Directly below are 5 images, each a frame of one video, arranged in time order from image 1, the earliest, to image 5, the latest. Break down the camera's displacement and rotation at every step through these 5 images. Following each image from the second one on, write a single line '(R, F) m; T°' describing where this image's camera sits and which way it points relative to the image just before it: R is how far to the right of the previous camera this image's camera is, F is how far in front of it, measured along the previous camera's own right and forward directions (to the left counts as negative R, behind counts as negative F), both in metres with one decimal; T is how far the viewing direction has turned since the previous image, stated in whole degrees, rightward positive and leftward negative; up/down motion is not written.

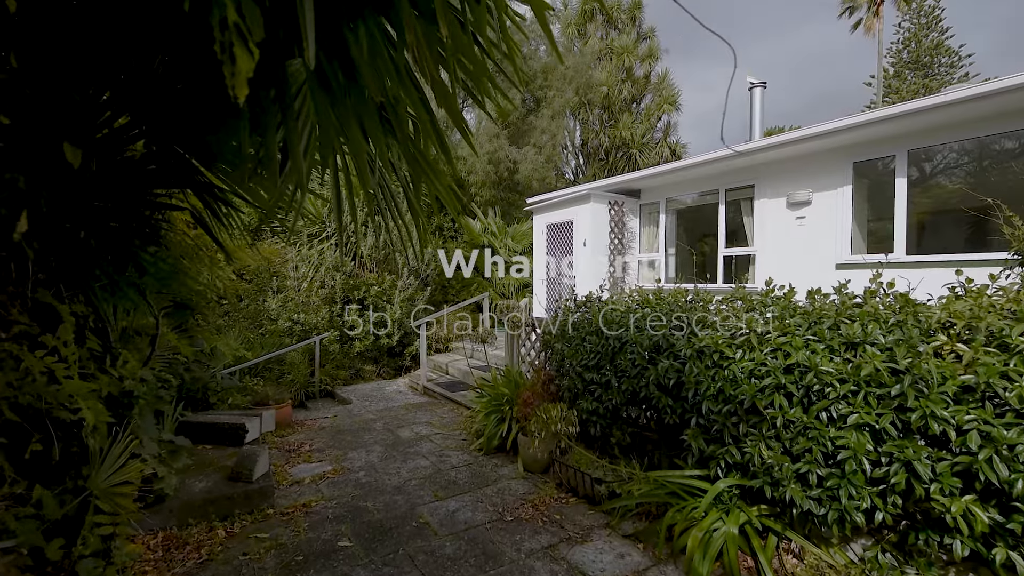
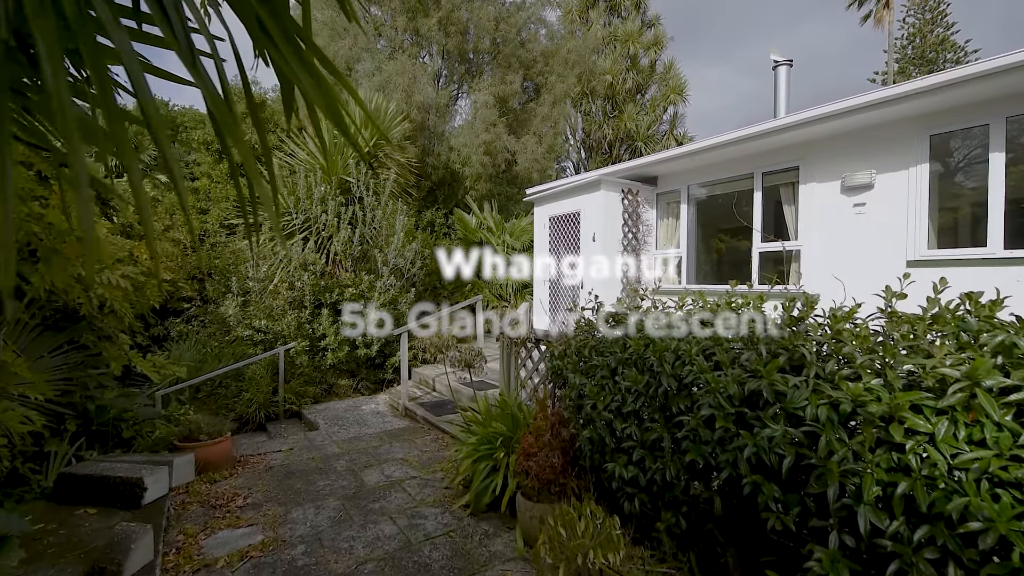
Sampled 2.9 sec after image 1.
(0.0, +0.9) m; 0°
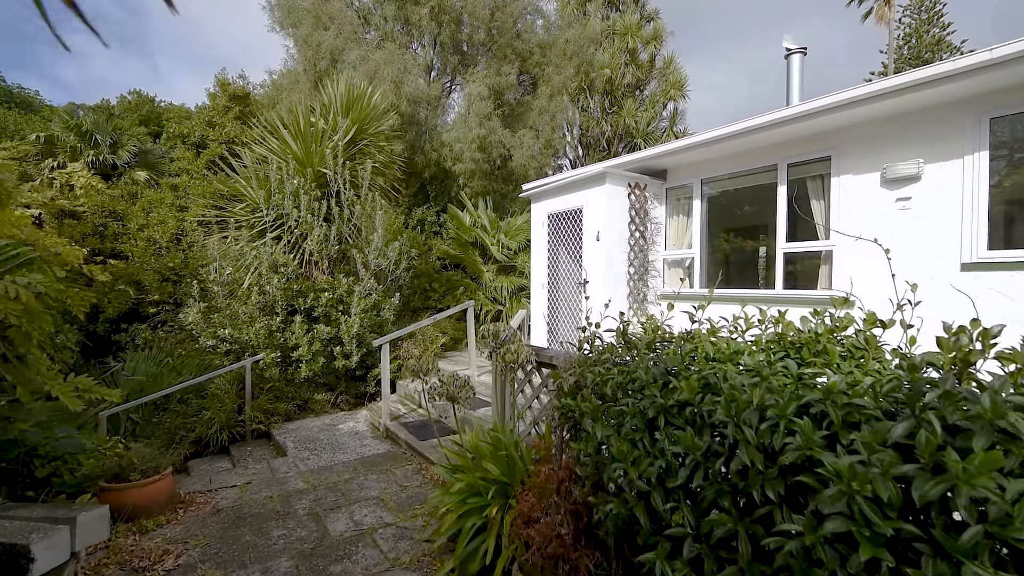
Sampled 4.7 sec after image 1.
(0.0, +0.6) m; +1°
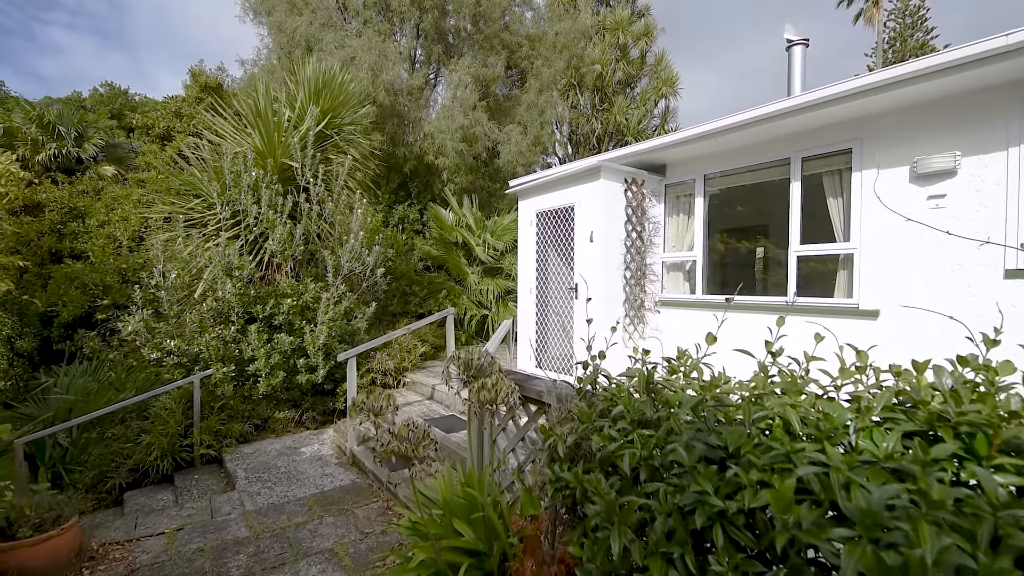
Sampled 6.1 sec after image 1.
(0.0, +0.5) m; +1°
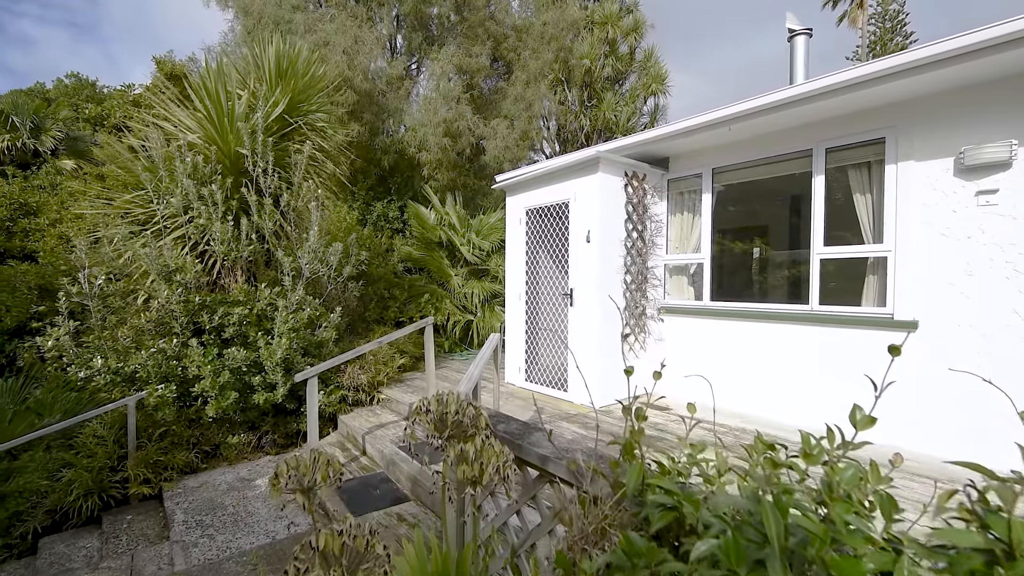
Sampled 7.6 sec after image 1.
(0.0, +0.5) m; +2°
